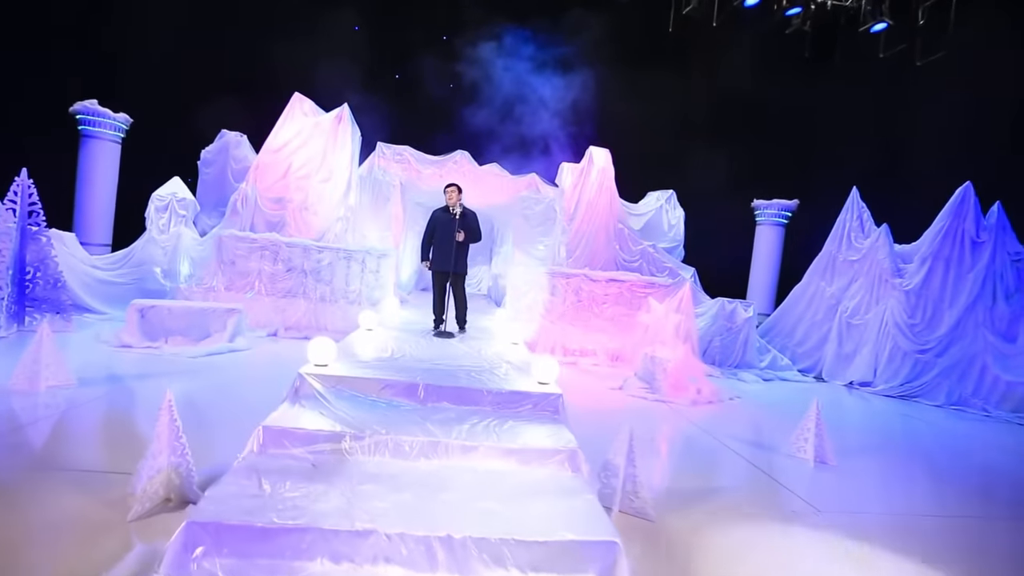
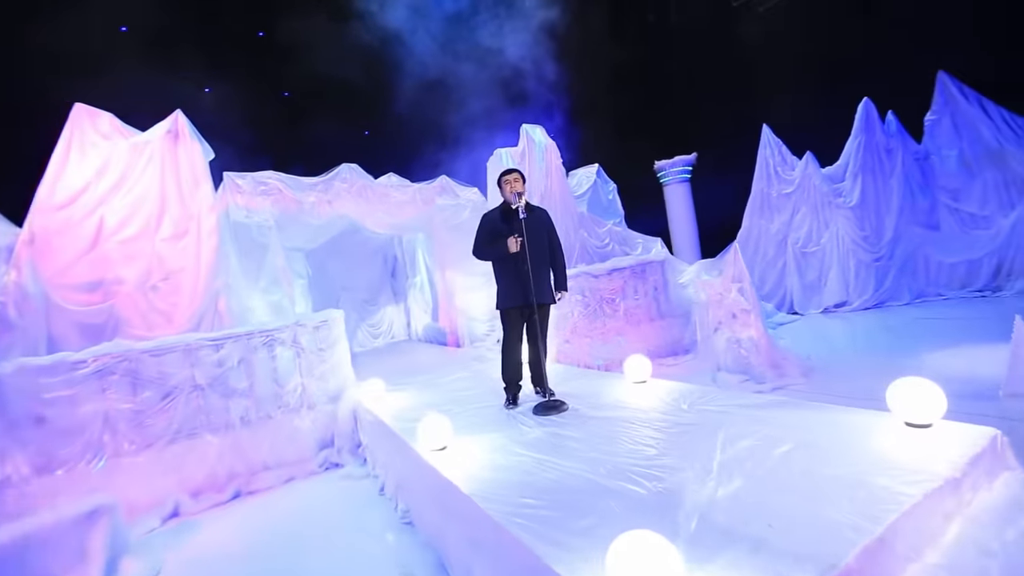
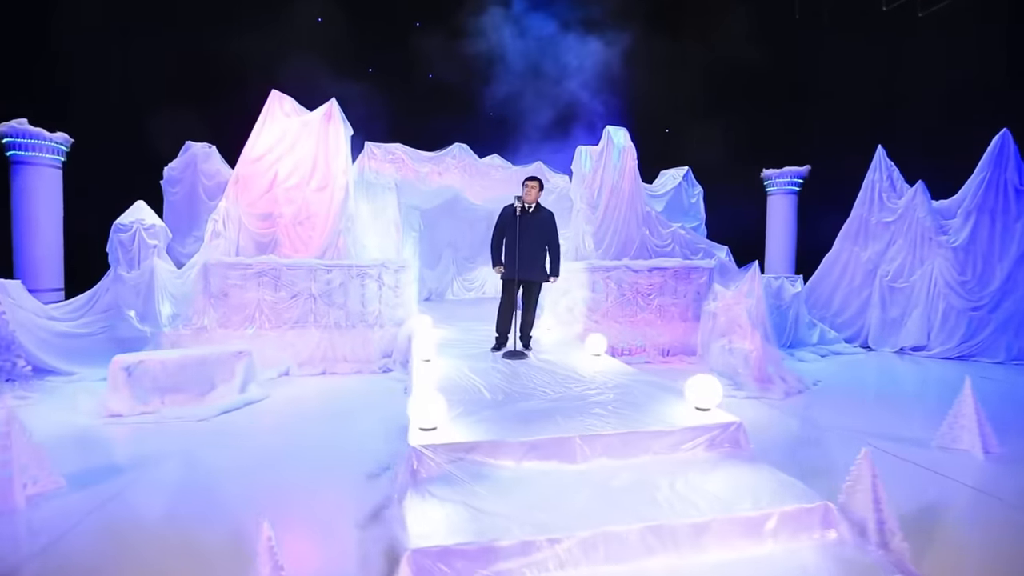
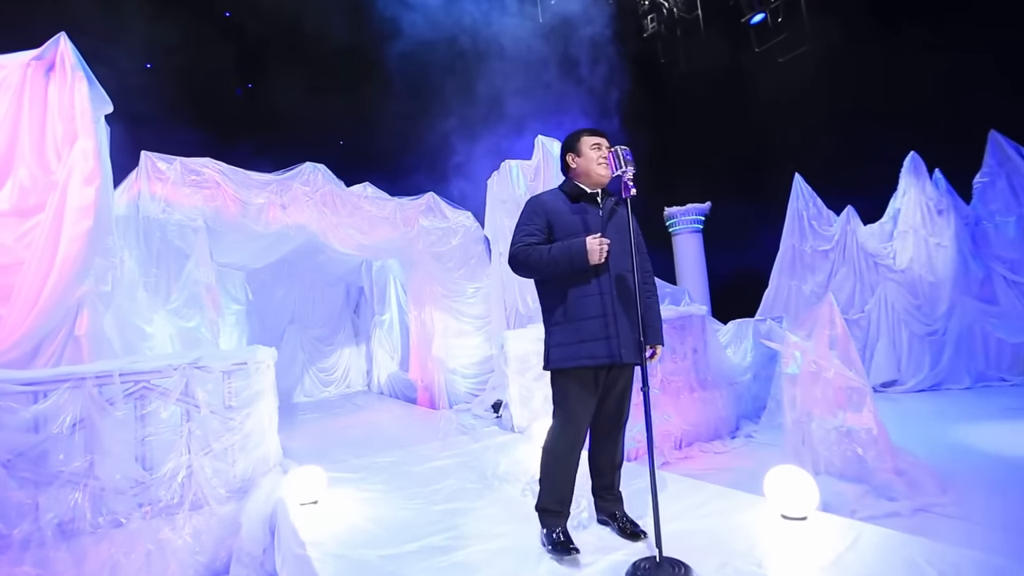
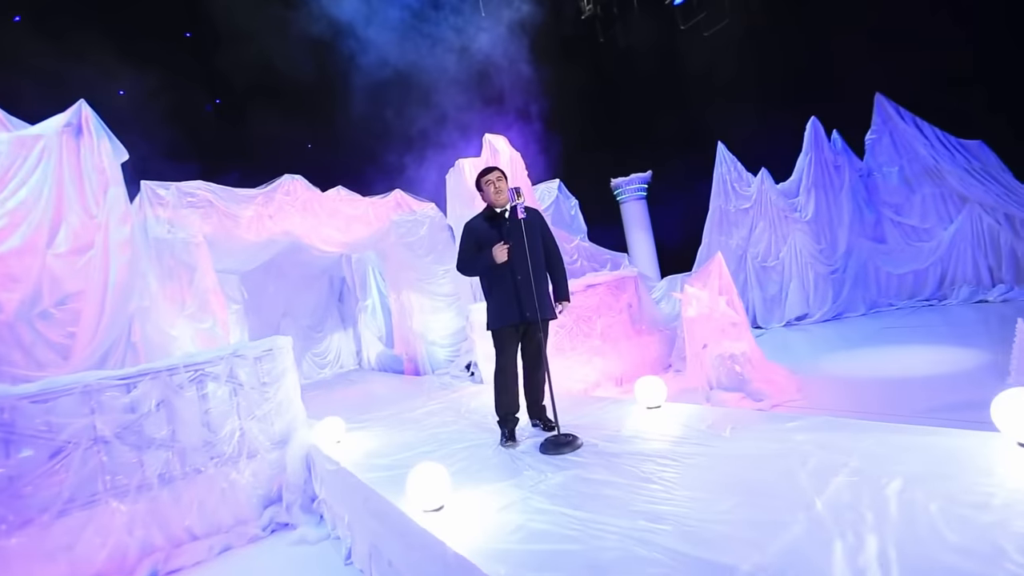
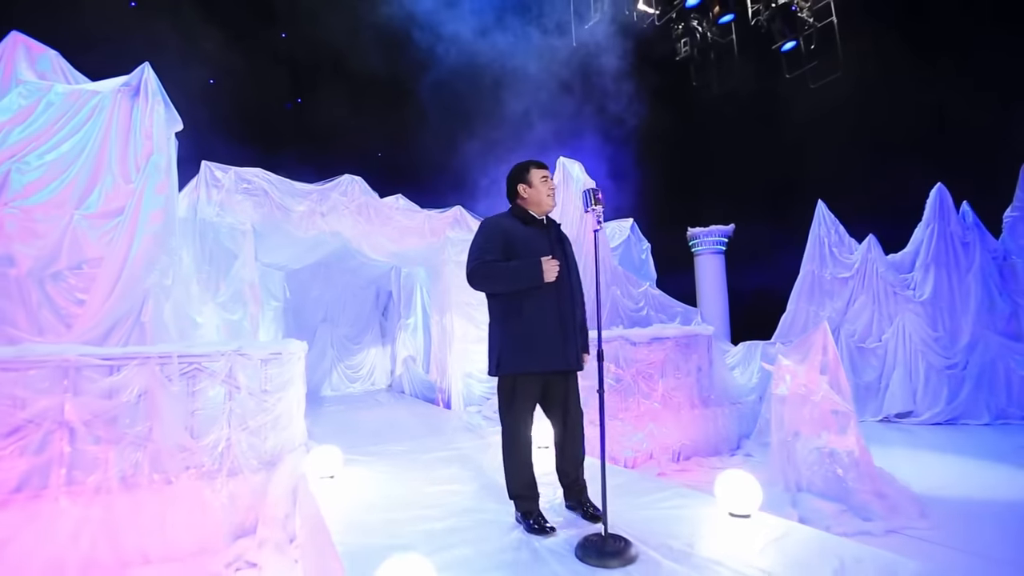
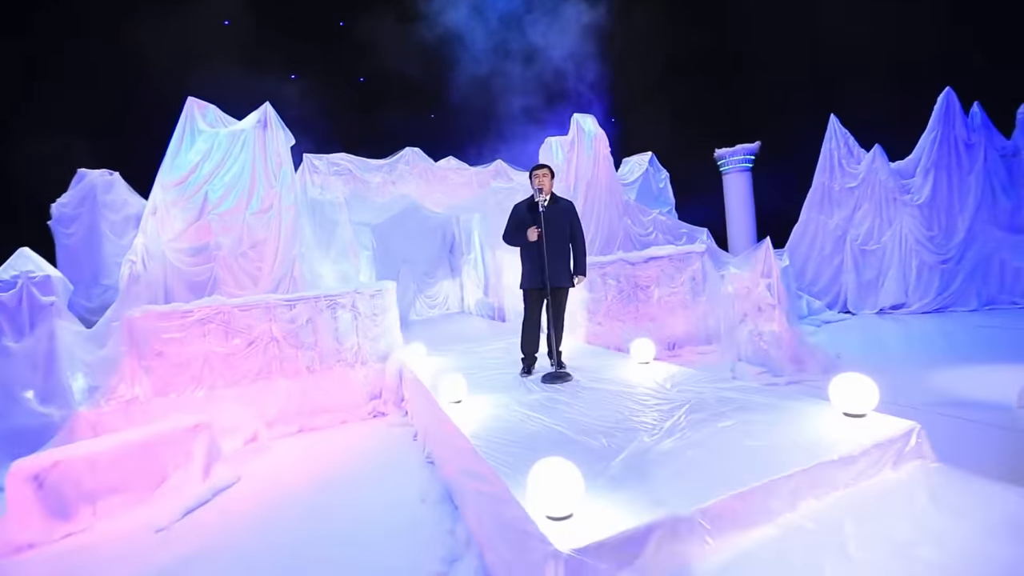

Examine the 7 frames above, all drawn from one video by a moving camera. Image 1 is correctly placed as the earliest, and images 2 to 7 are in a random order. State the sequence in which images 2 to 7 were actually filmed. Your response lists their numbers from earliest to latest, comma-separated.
3, 7, 2, 5, 4, 6
